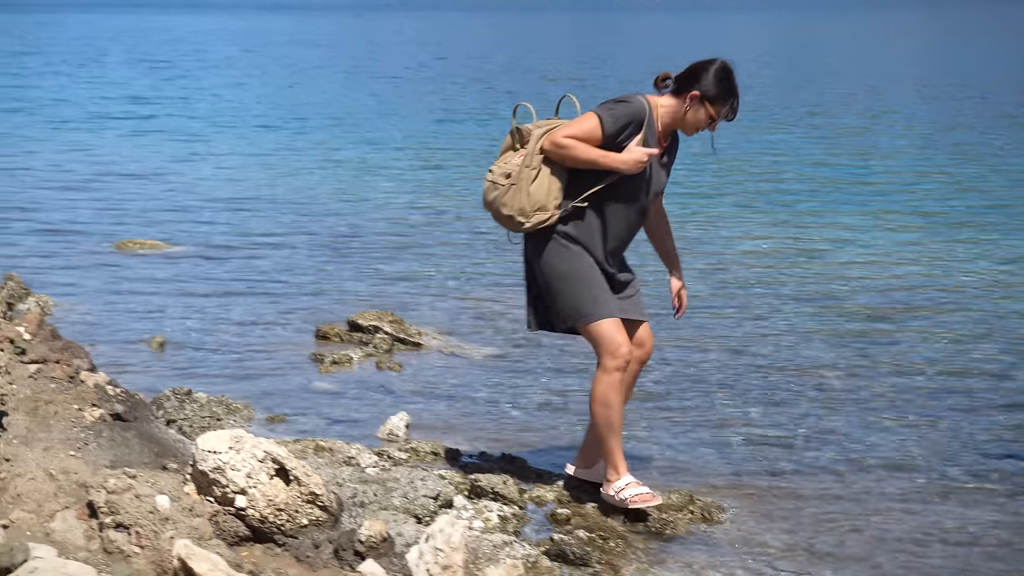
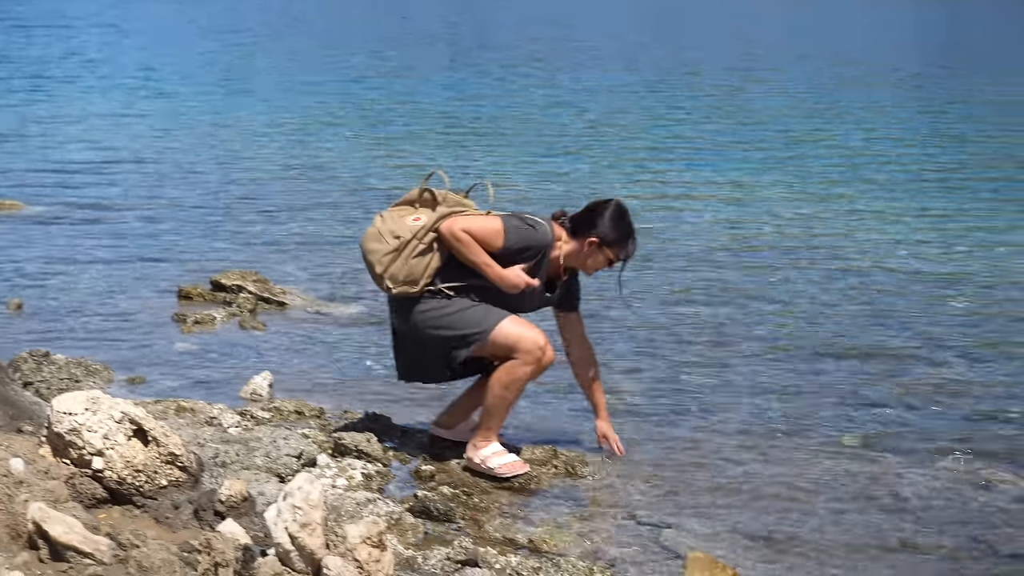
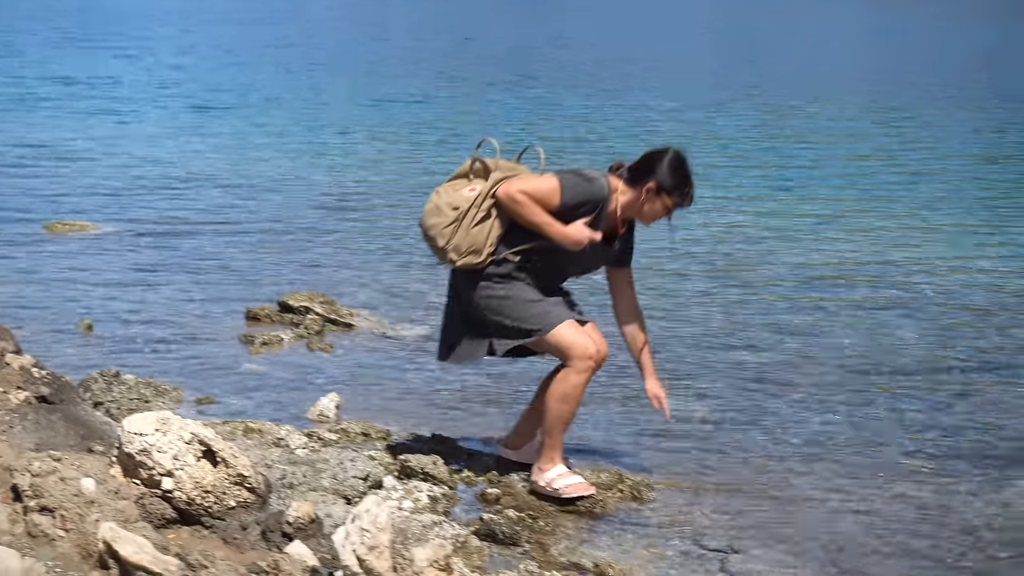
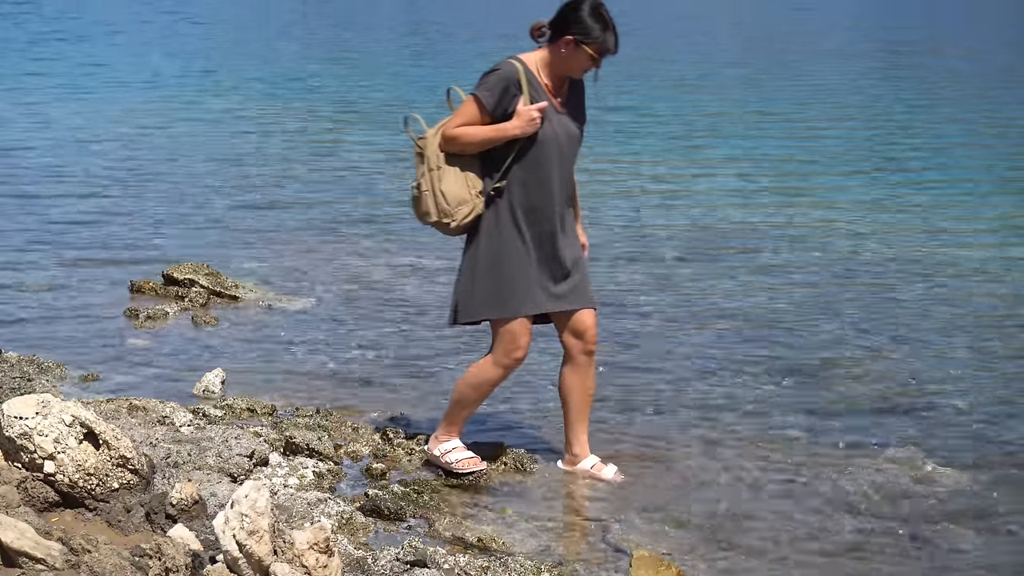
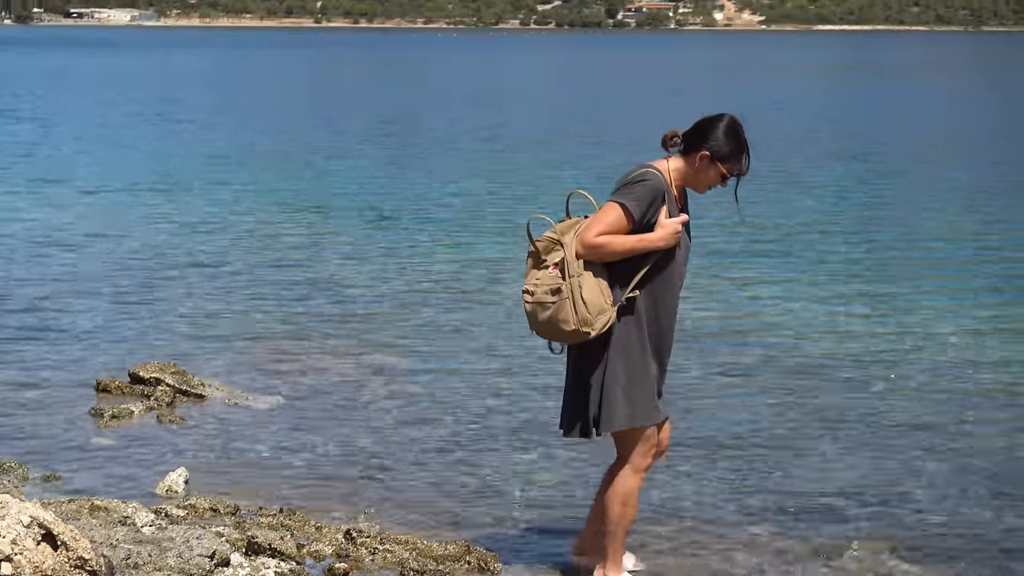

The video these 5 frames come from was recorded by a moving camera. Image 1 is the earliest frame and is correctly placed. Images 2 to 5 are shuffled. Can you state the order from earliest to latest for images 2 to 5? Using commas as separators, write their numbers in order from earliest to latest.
3, 2, 4, 5
